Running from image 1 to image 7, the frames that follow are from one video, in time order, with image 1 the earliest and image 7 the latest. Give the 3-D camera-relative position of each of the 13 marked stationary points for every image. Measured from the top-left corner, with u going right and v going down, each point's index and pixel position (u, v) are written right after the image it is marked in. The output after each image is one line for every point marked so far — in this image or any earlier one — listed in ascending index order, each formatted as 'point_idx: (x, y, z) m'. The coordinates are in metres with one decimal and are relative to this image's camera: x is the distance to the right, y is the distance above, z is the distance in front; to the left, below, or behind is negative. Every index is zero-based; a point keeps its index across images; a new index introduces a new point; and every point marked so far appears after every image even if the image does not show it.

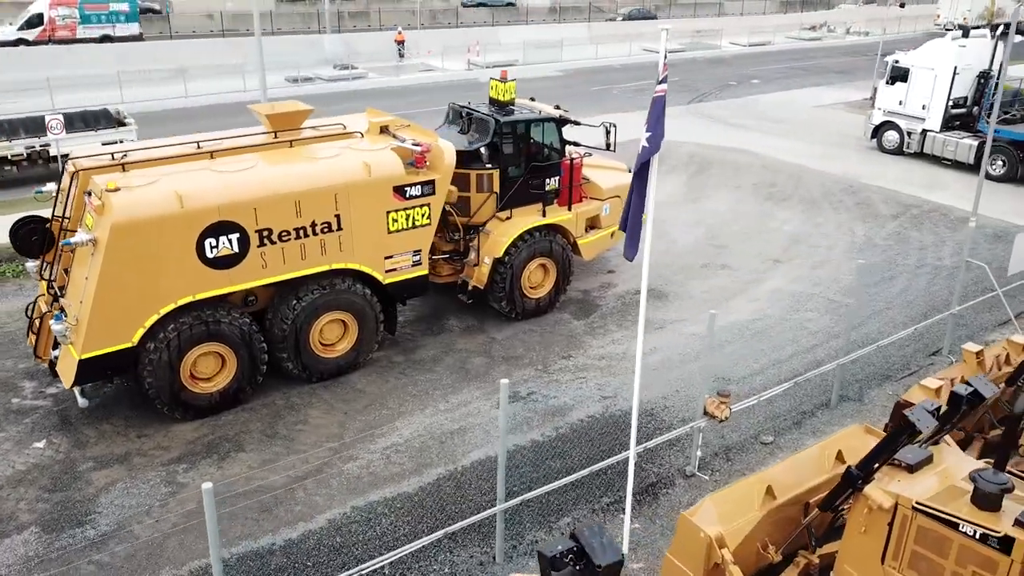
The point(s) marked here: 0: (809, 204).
0: (+5.2, +1.5, +14.4) m
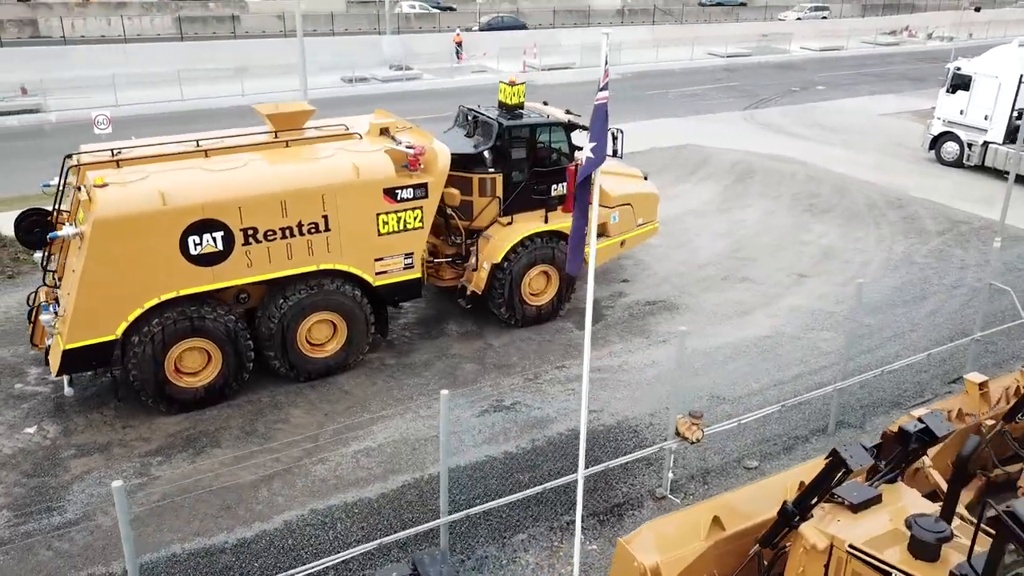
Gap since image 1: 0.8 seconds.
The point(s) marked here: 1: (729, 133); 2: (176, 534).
0: (+5.7, +1.2, +13.7) m
1: (+5.2, +3.7, +19.6) m
2: (-2.7, -1.9, +6.5) m
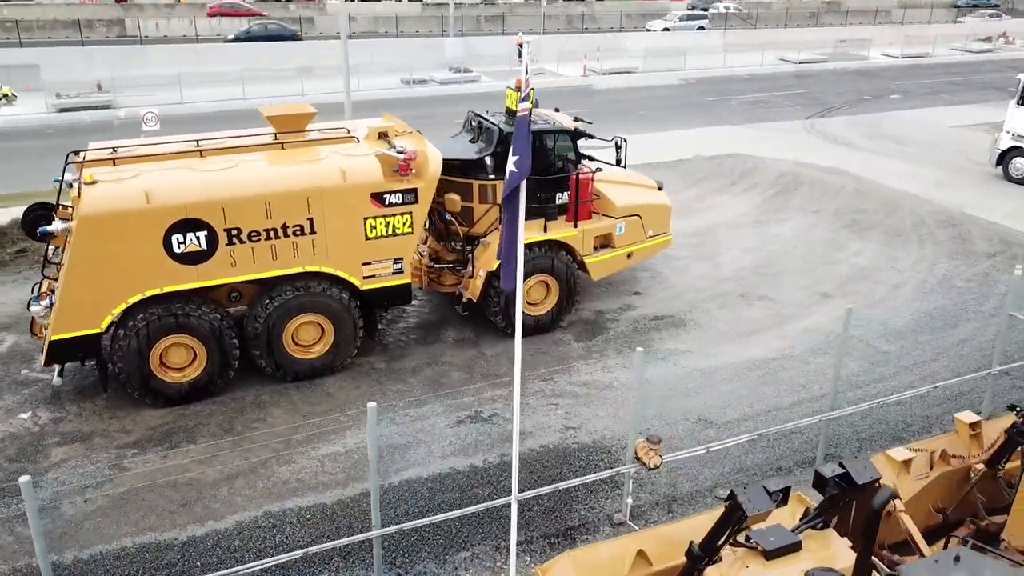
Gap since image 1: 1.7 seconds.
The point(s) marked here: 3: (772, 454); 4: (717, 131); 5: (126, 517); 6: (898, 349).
0: (+6.0, +0.8, +13.0) m
1: (+6.3, +3.3, +18.9) m
2: (-3.1, -1.9, +6.6) m
3: (+2.4, -1.5, +7.5) m
4: (+5.0, +3.8, +19.9) m
5: (-3.2, -1.9, +6.7) m
6: (+4.4, -0.7, +9.3) m
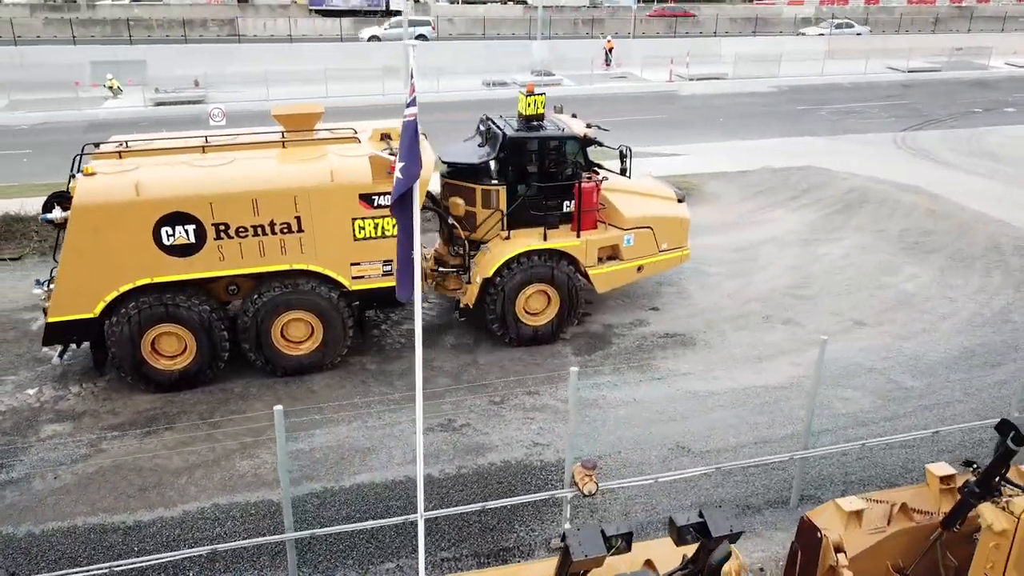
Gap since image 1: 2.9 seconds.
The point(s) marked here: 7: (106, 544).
0: (+6.5, +0.4, +11.9) m
1: (+7.7, +2.8, +17.7) m
2: (-3.6, -1.8, +6.8) m
3: (+2.0, -1.7, +7.0) m
4: (+6.6, +3.4, +18.9) m
5: (-3.6, -1.8, +7.0) m
6: (+4.3, -1.0, +8.5) m
7: (-3.2, -2.0, +6.4) m
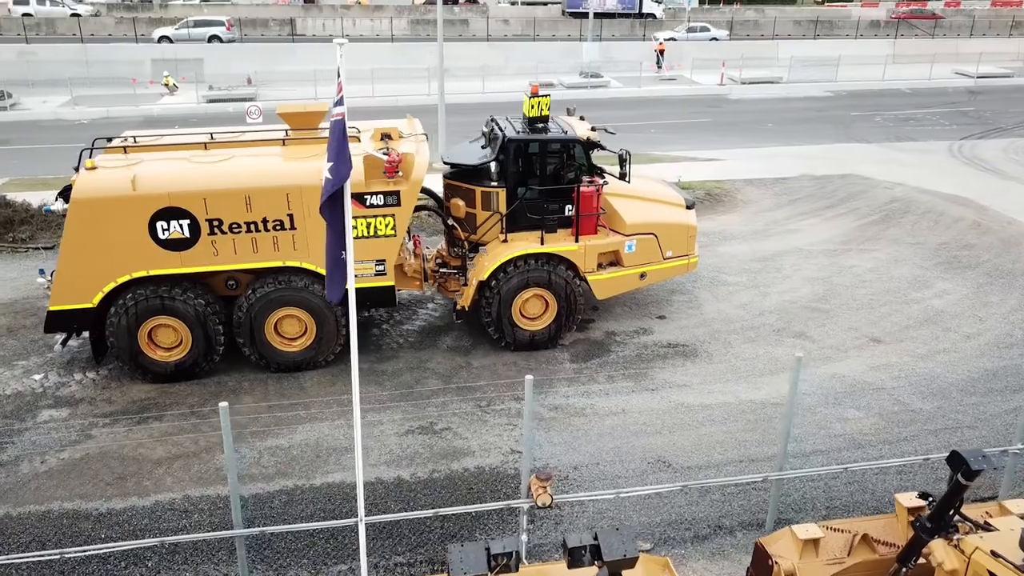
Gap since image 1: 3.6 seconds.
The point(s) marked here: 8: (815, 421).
0: (+6.7, +0.2, +11.3) m
1: (+8.4, +2.5, +17.0) m
2: (-3.8, -1.8, +7.0) m
3: (+1.7, -1.8, +6.7) m
4: (+7.4, +3.1, +18.2) m
5: (-3.9, -1.7, +7.1) m
6: (+4.1, -1.2, +8.1) m
7: (-3.5, -1.9, +6.6) m
8: (+2.9, -1.3, +7.9) m
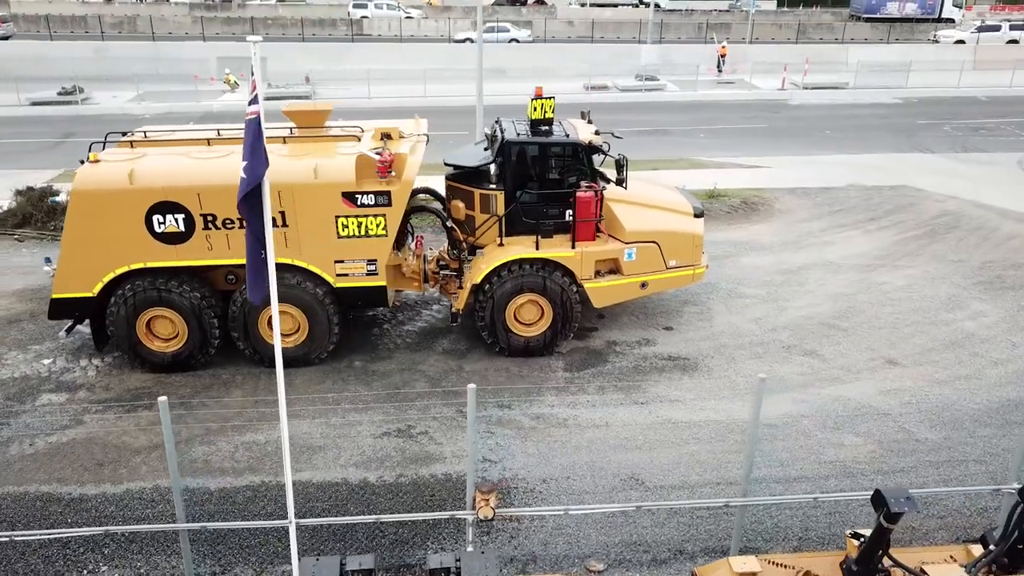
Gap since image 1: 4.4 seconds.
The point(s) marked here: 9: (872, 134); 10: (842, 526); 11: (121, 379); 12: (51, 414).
0: (+6.8, -0.2, +10.5) m
1: (+9.1, +2.2, +16.0) m
2: (-4.1, -1.7, +7.2) m
3: (+1.3, -1.9, +6.4) m
4: (+8.2, +2.7, +17.3) m
5: (-4.2, -1.6, +7.4) m
6: (+3.9, -1.4, +7.5) m
7: (-3.8, -1.9, +6.7) m
8: (+2.7, -1.4, +7.5) m
9: (+8.7, +3.7, +19.9) m
10: (+2.6, -1.9, +6.4) m
11: (-4.2, -1.0, +8.8) m
12: (-4.6, -1.3, +8.2) m
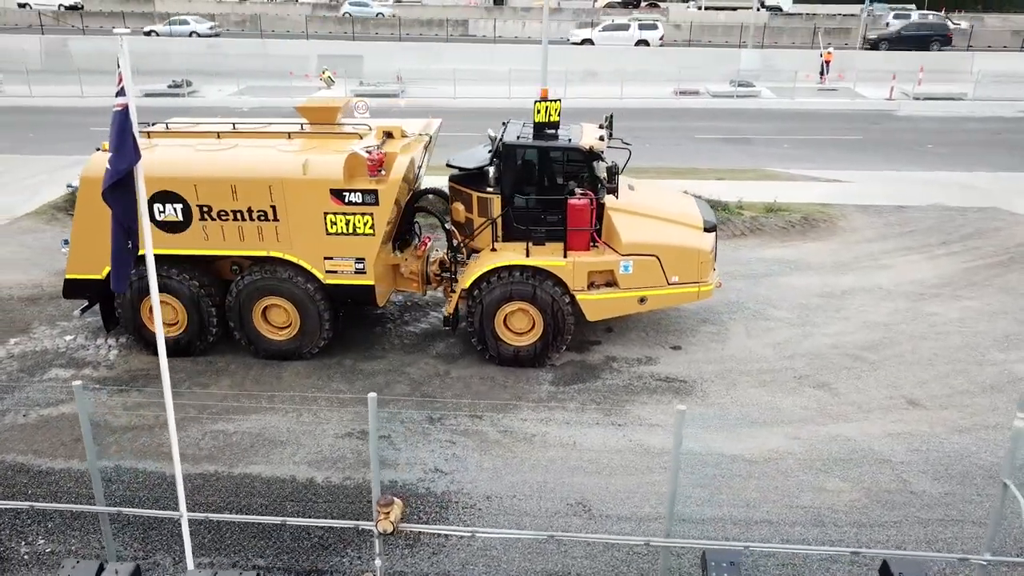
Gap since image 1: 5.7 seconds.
0: (+6.8, -0.6, +9.2) m
1: (+10.1, +1.5, +14.3) m
2: (-4.5, -1.5, +7.6) m
3: (+0.7, -2.0, +6.0) m
4: (+9.5, +2.1, +15.7) m
5: (-4.5, -1.4, +7.7) m
6: (+3.5, -1.7, +6.7) m
7: (-4.3, -1.7, +7.1) m
8: (+2.3, -1.7, +6.8) m
9: (+10.4, +3.0, +18.2) m
10: (+2.0, -2.1, +5.8) m
11: (-4.3, -0.8, +9.2) m
12: (-4.8, -1.1, +8.6) m
